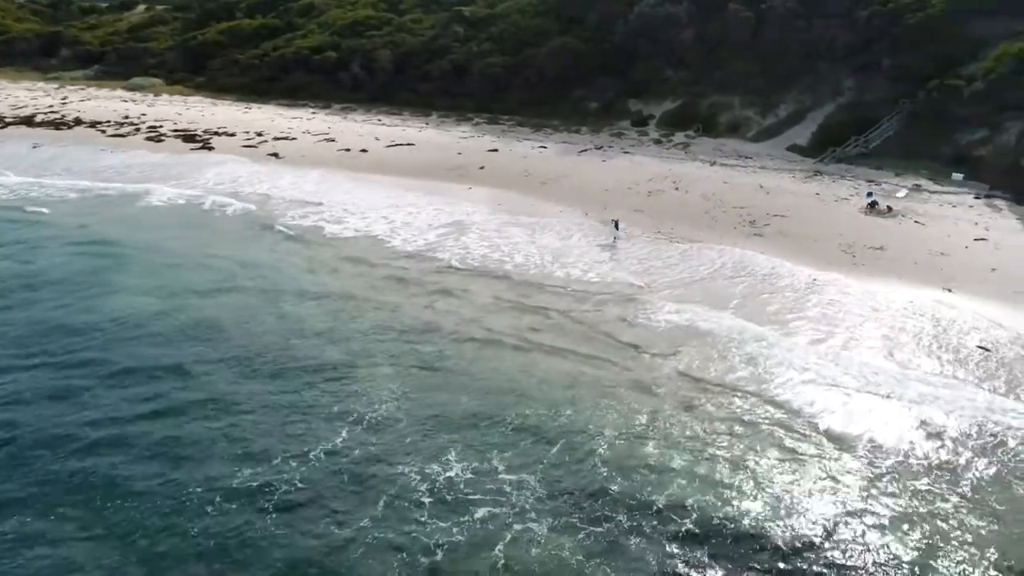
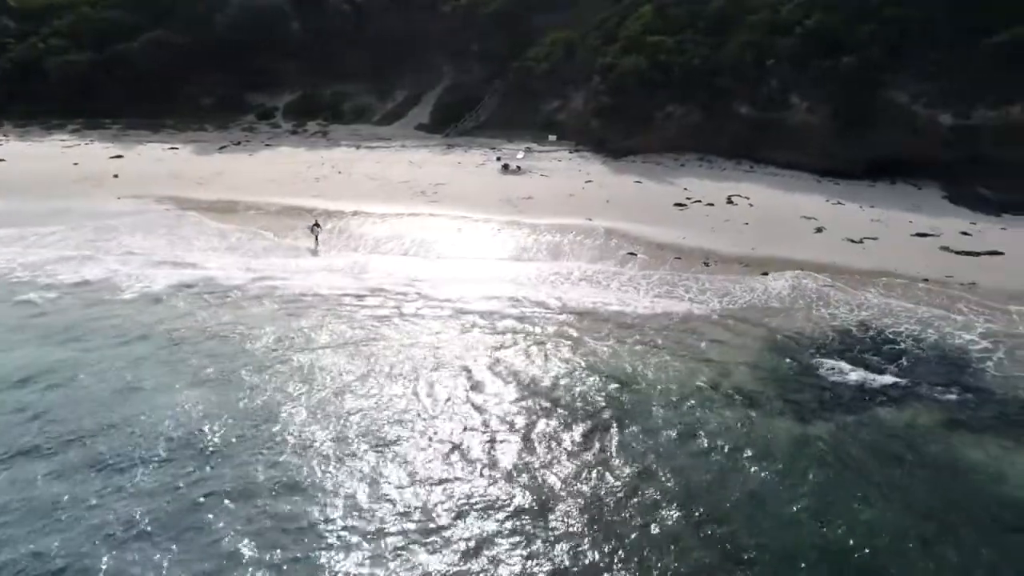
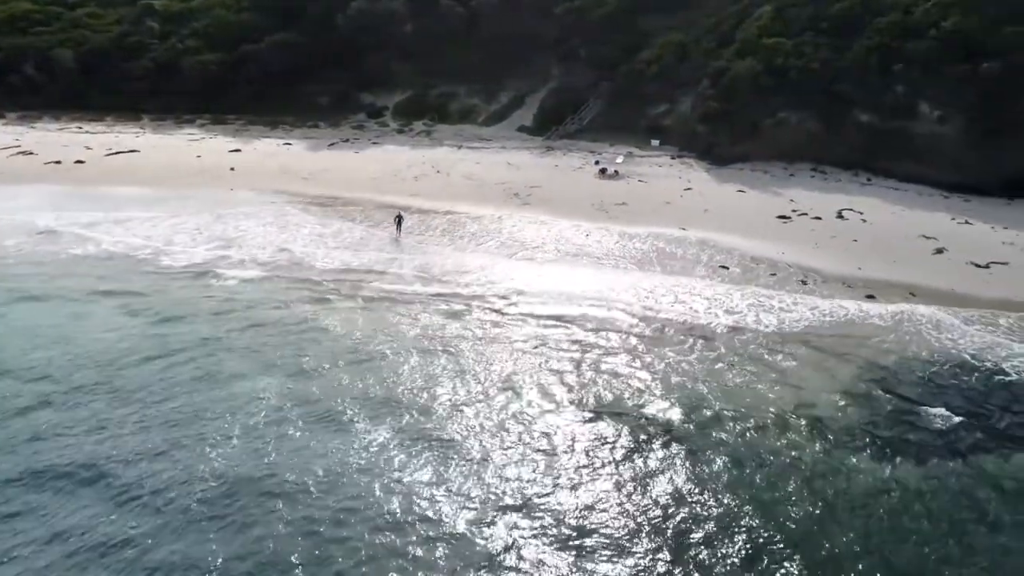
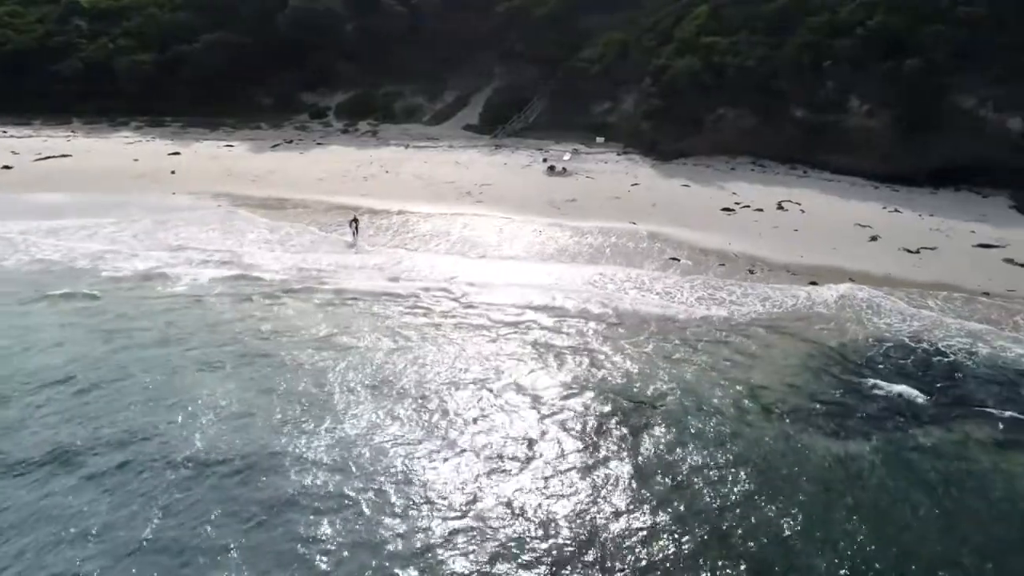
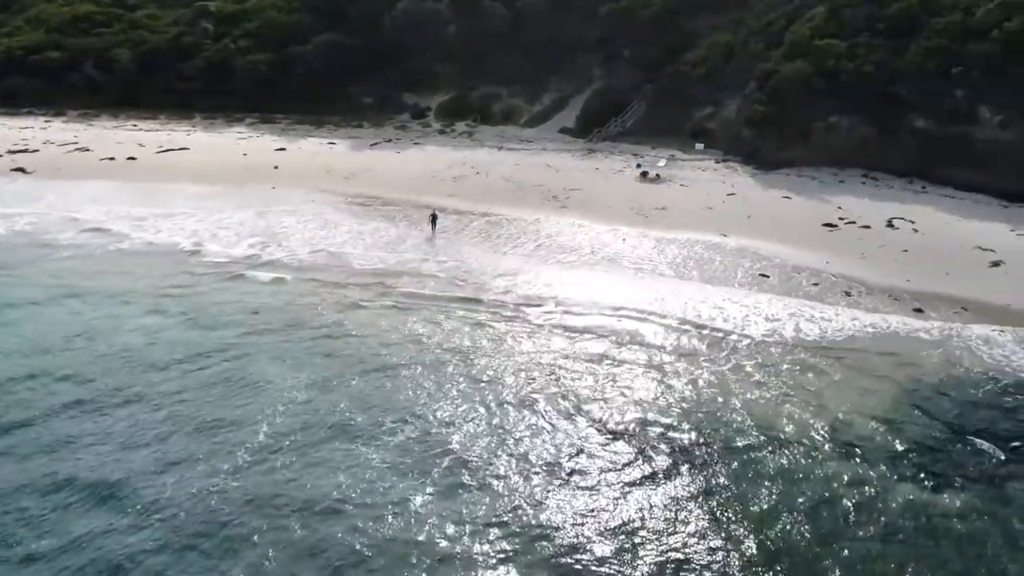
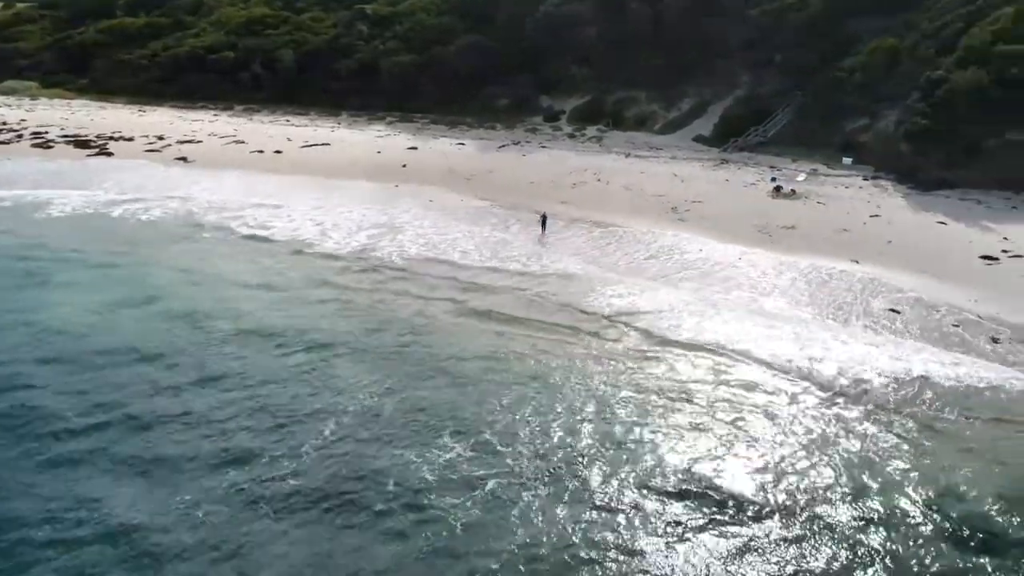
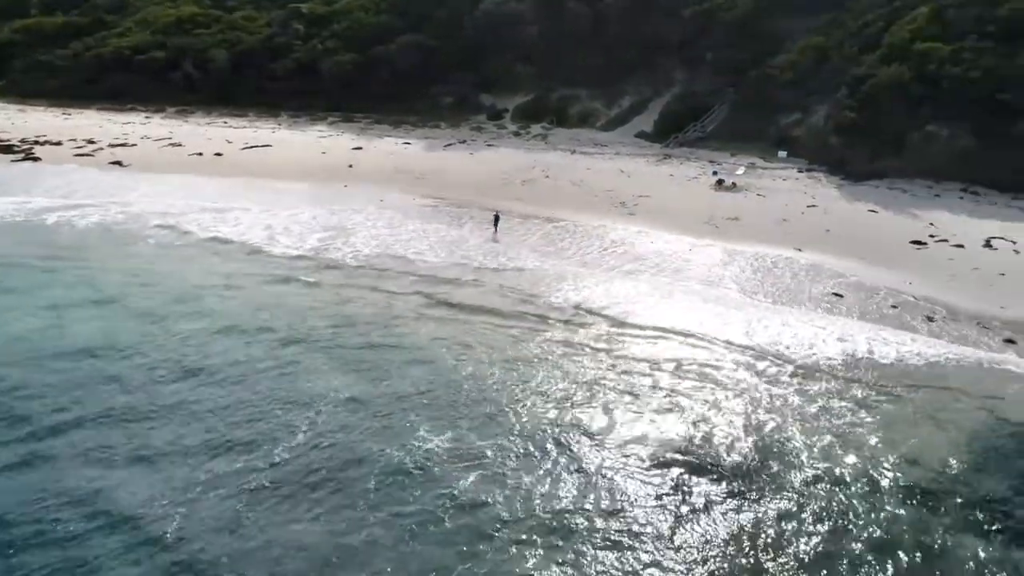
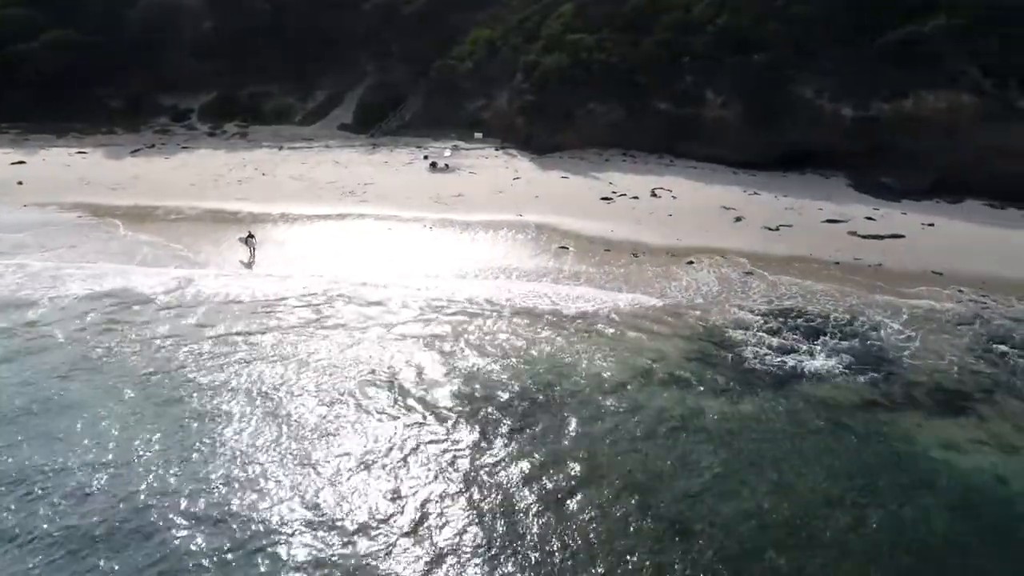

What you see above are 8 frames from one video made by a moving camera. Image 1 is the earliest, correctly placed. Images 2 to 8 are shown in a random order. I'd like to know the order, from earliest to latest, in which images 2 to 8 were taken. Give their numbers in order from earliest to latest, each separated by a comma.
6, 7, 5, 3, 4, 2, 8
